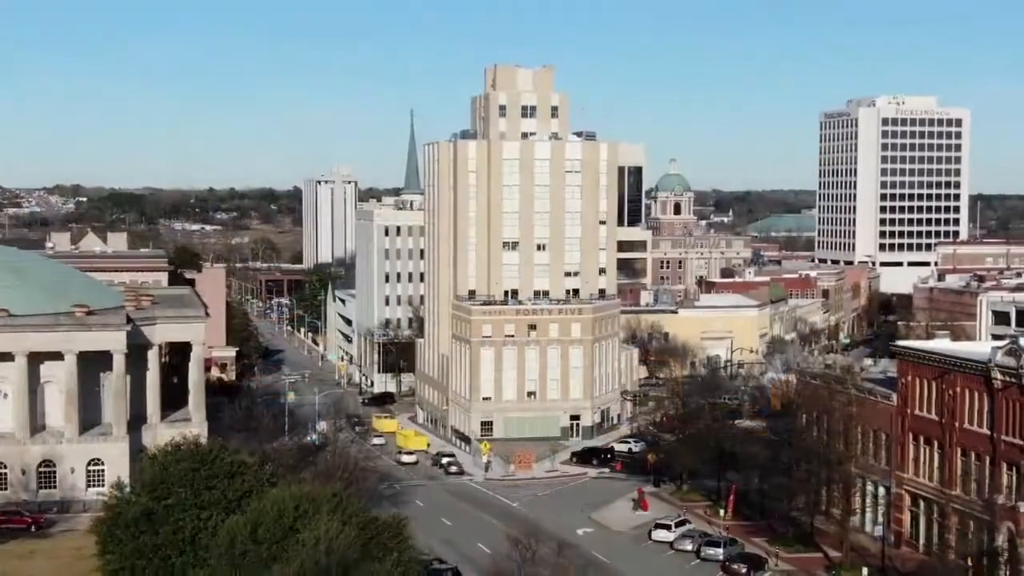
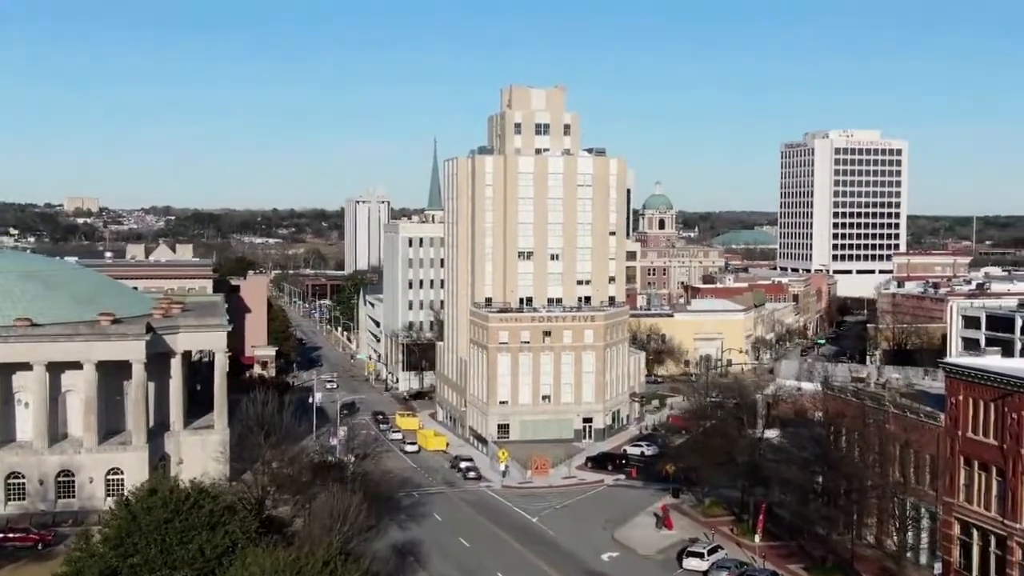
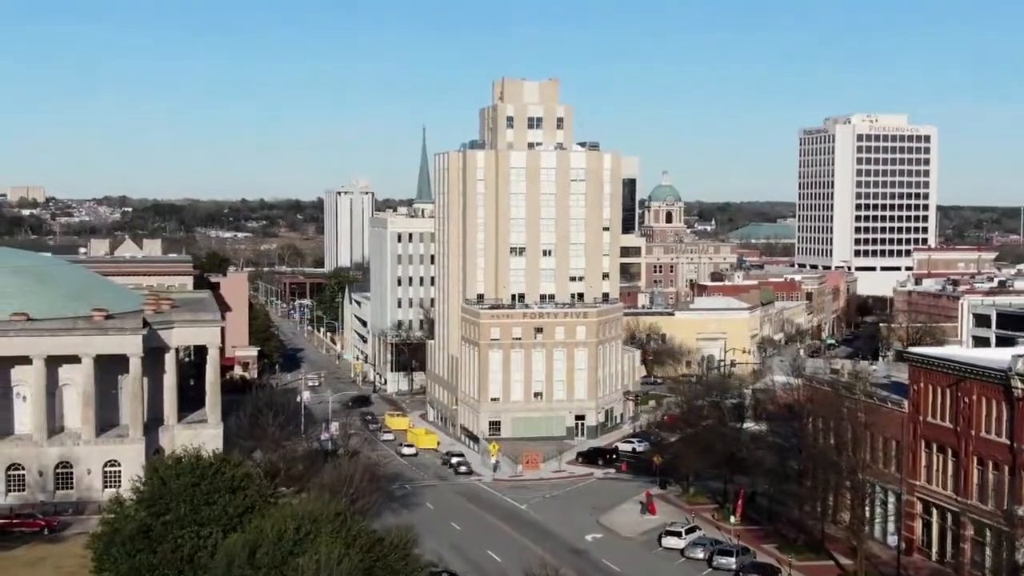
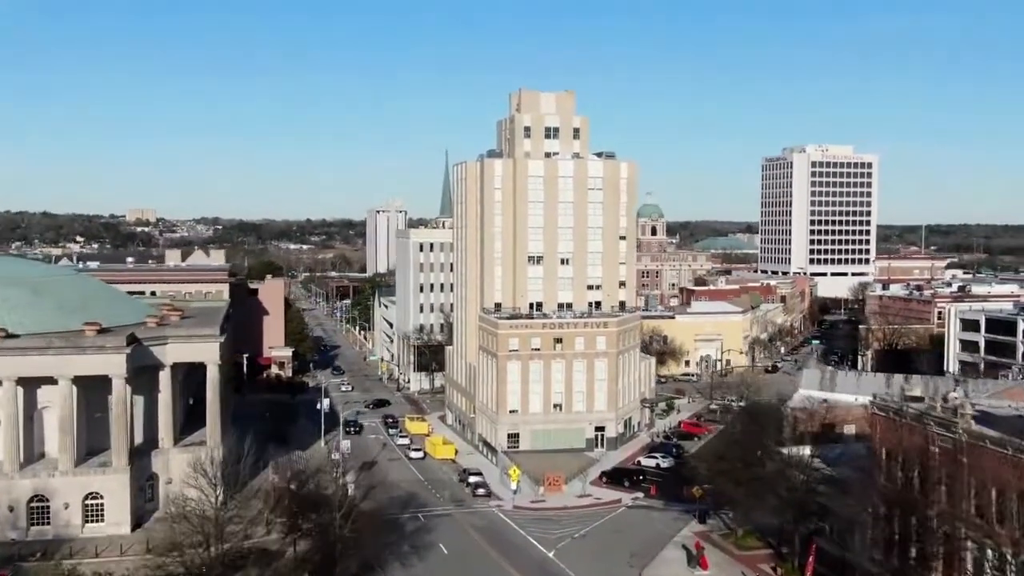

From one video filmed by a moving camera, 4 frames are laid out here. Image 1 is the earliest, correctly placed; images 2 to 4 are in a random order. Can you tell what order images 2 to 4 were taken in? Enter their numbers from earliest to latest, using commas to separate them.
3, 2, 4
